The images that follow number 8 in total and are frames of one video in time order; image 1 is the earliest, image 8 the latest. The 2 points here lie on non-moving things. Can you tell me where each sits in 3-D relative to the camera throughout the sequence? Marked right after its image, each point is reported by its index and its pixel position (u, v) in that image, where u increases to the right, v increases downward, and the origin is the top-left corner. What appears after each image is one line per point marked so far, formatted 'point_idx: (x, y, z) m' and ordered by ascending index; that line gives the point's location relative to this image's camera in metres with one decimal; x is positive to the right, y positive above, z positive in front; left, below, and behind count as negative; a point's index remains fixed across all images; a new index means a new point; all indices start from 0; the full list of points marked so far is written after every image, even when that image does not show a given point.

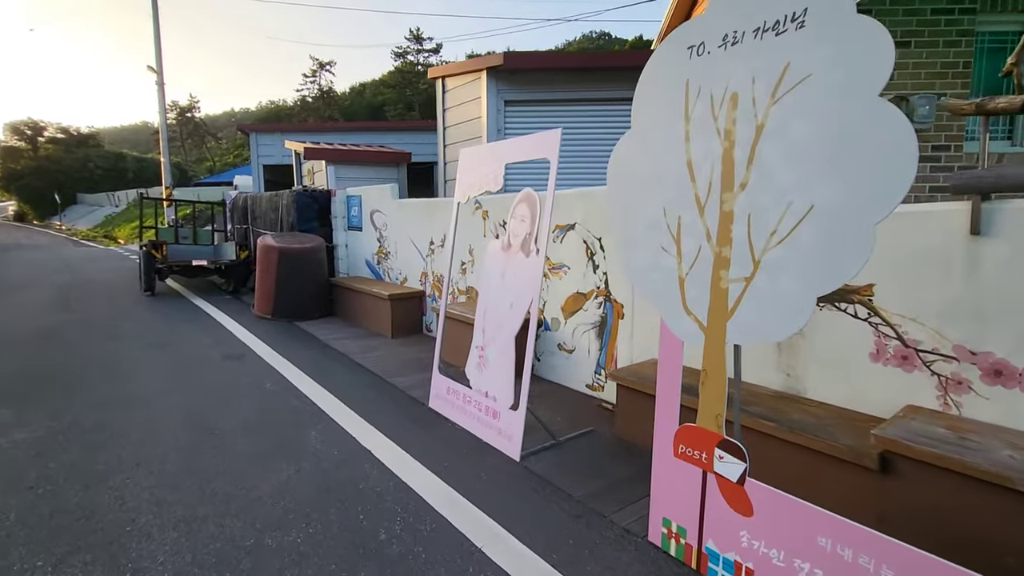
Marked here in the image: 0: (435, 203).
0: (-0.9, +1.0, +5.9) m
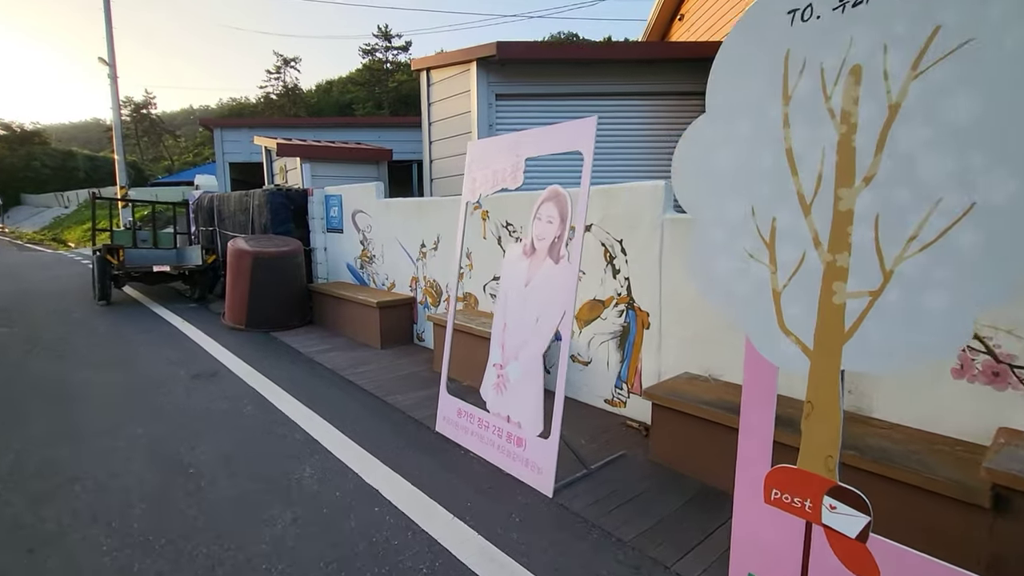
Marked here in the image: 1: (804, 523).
0: (-1.0, +1.0, +5.5) m
1: (+1.0, -0.8, +1.6) m
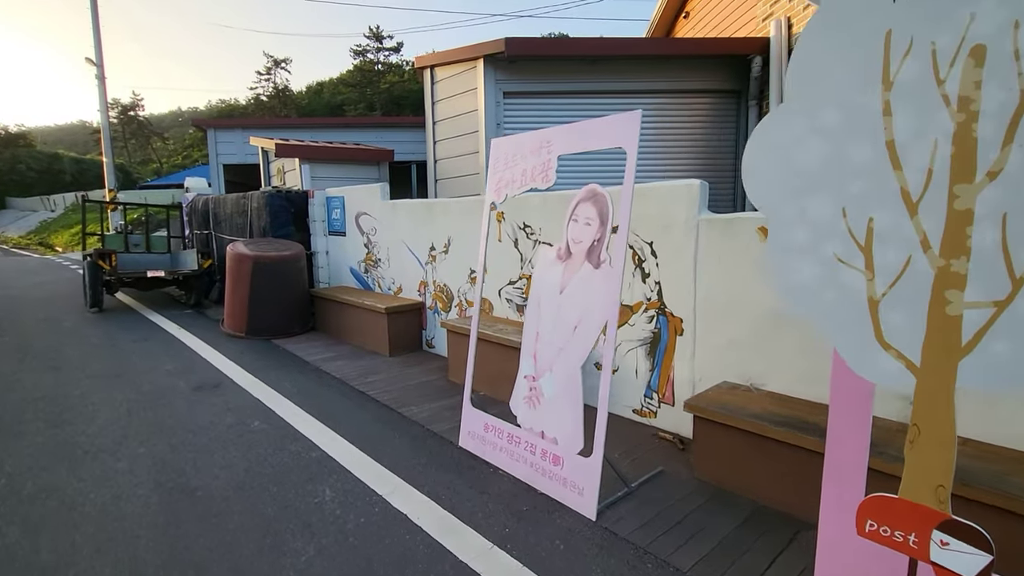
0: (-0.8, +0.9, +5.3) m
1: (+1.2, -0.8, +1.5) m
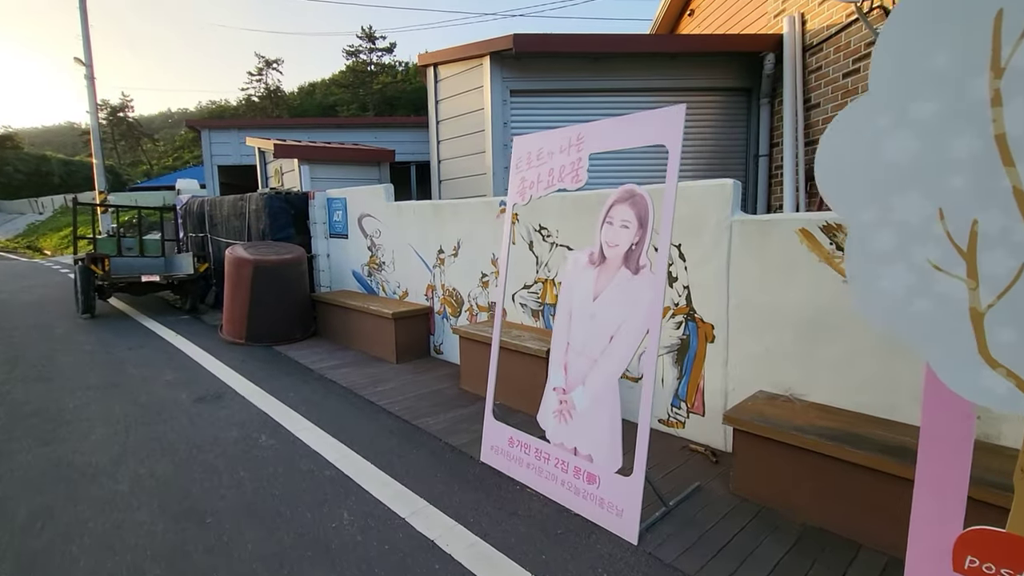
0: (-0.7, +0.9, +5.1) m
1: (+1.4, -0.9, +1.3) m
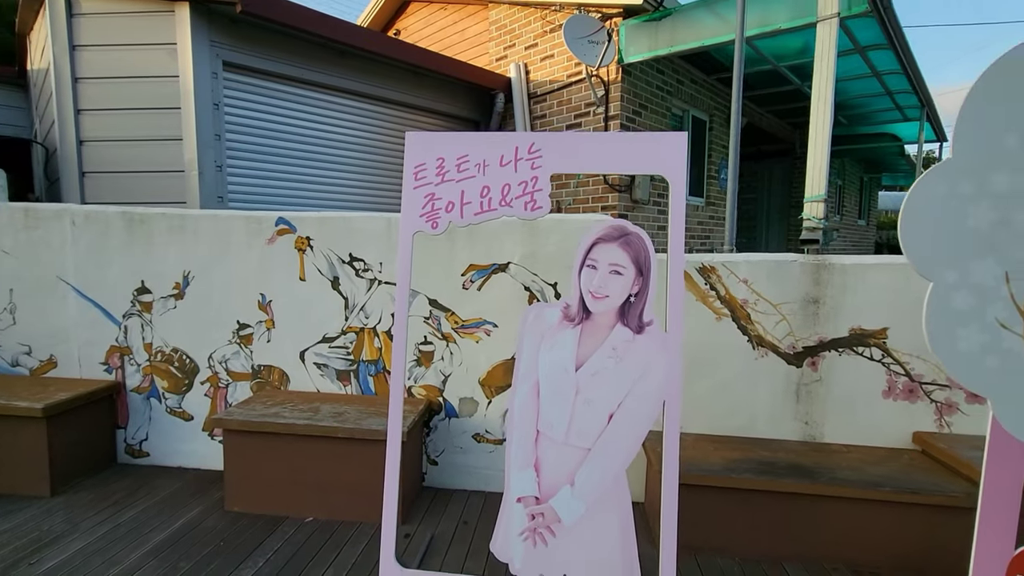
0: (-2.3, +0.5, +3.1) m
1: (+1.8, -1.0, +1.6) m
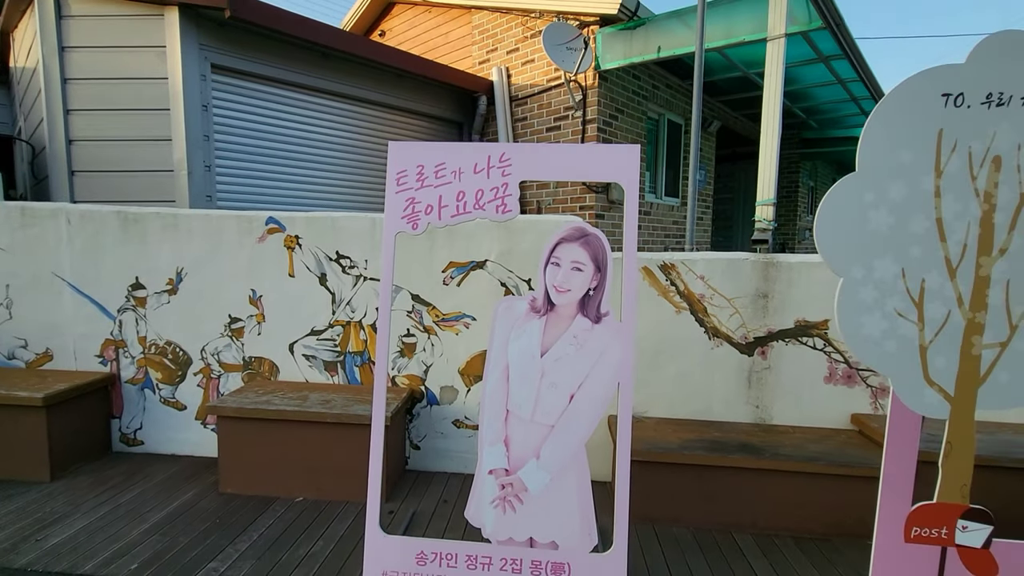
0: (-2.5, +0.5, +3.3) m
1: (+1.7, -1.0, +1.9) m
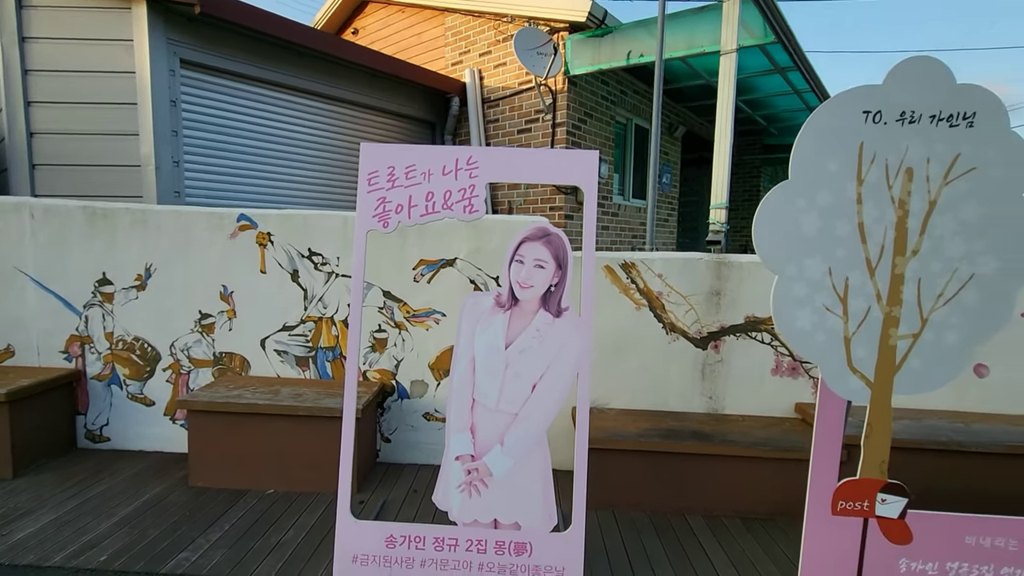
0: (-2.7, +0.5, +3.3) m
1: (+1.5, -1.0, +2.1) m
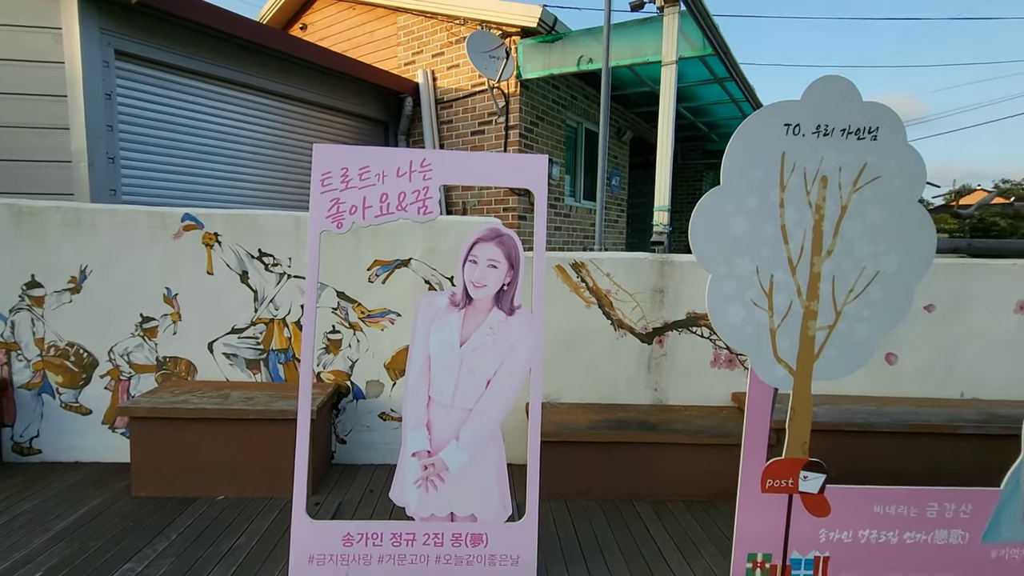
0: (-3.0, +0.5, +3.1) m
1: (+1.3, -1.0, +2.3) m
